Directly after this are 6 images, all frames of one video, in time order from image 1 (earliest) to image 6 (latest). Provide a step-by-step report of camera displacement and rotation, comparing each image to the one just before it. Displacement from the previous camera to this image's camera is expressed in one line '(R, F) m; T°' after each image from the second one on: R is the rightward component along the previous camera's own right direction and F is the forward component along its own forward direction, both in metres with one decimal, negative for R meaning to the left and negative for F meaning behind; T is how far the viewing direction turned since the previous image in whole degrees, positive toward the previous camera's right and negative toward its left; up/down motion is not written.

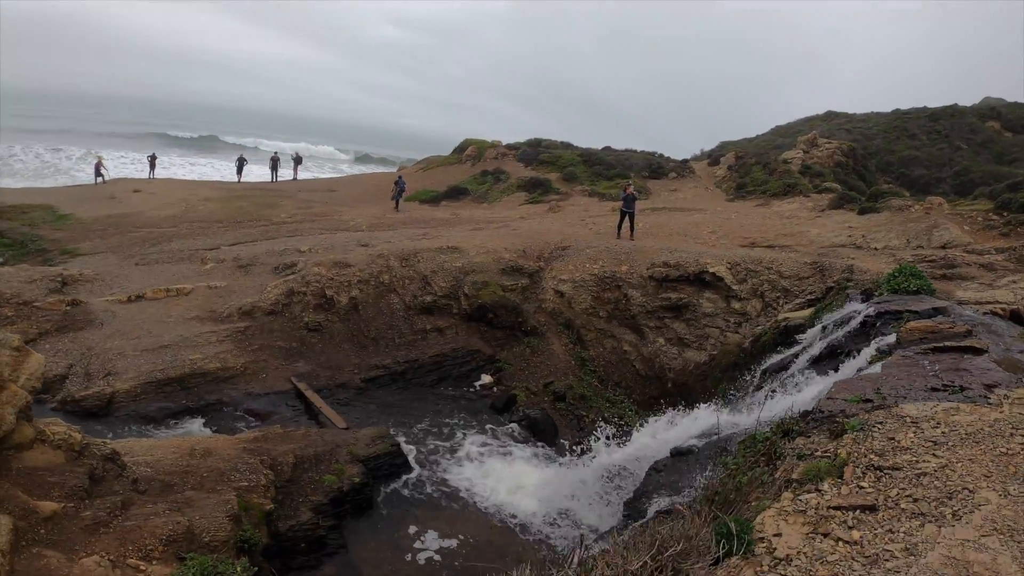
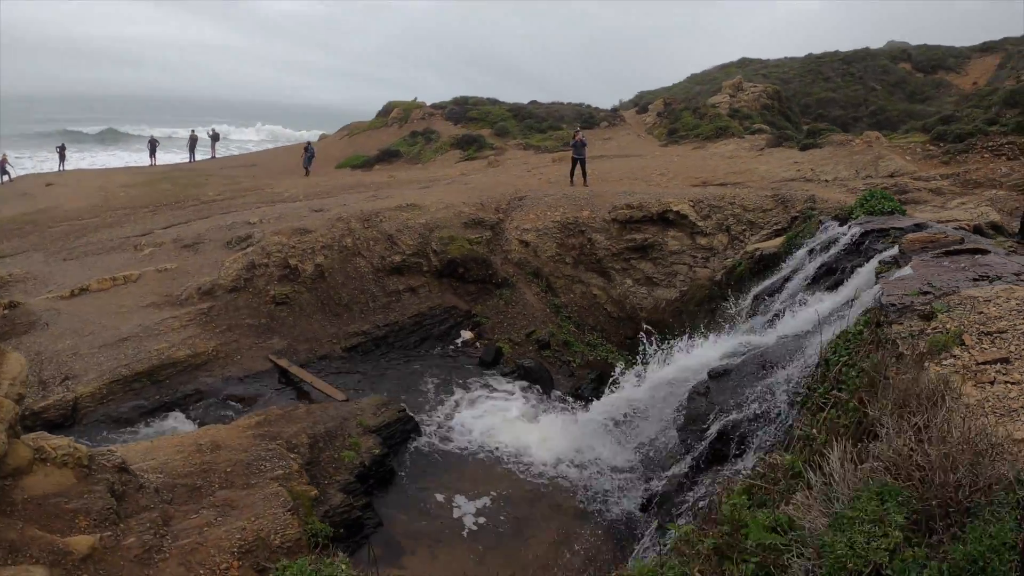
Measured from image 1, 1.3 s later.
(-1.8, +0.2) m; +16°
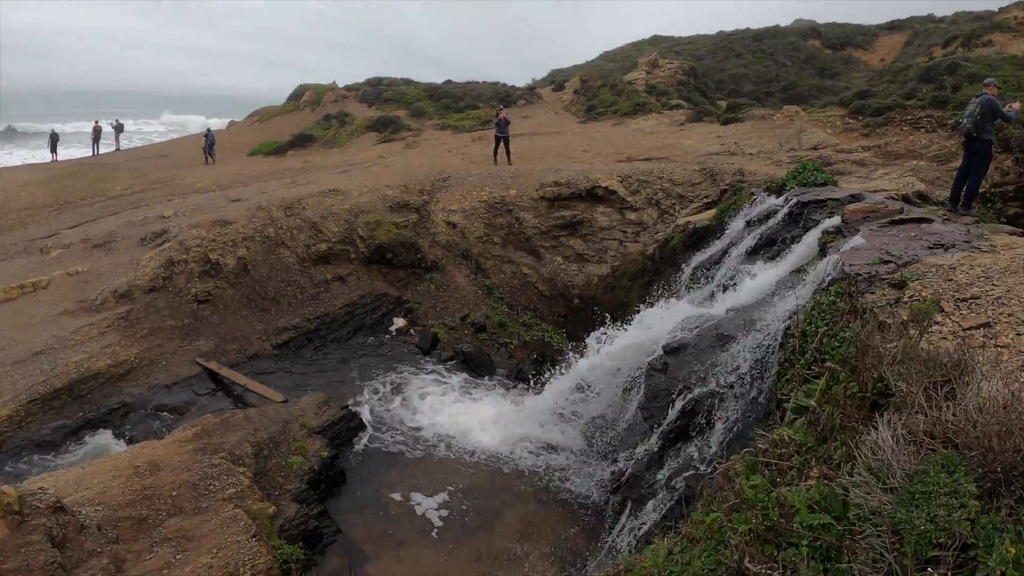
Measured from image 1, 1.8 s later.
(-0.7, +0.2) m; +10°
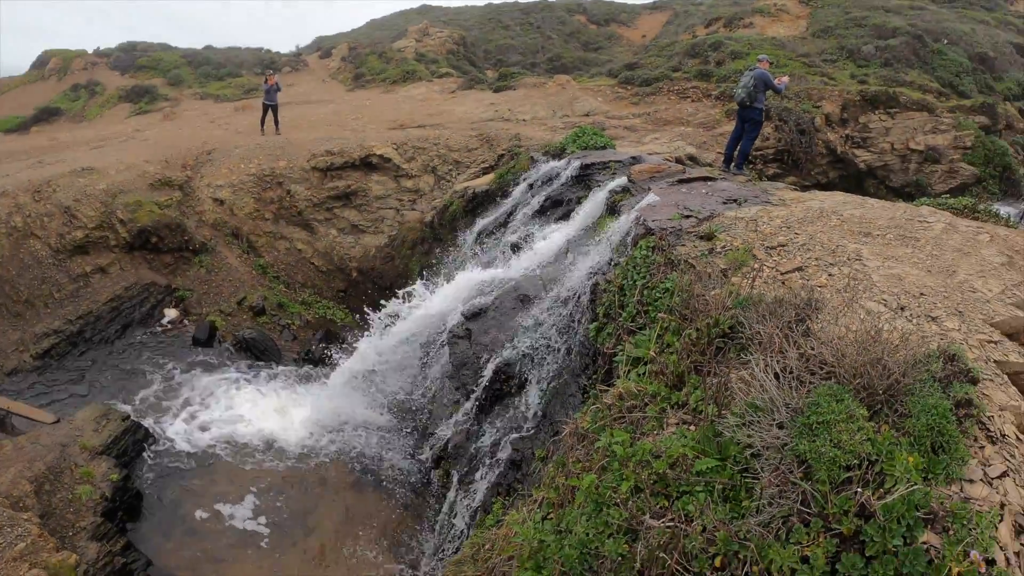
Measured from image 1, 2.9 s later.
(-0.6, +0.3) m; +17°
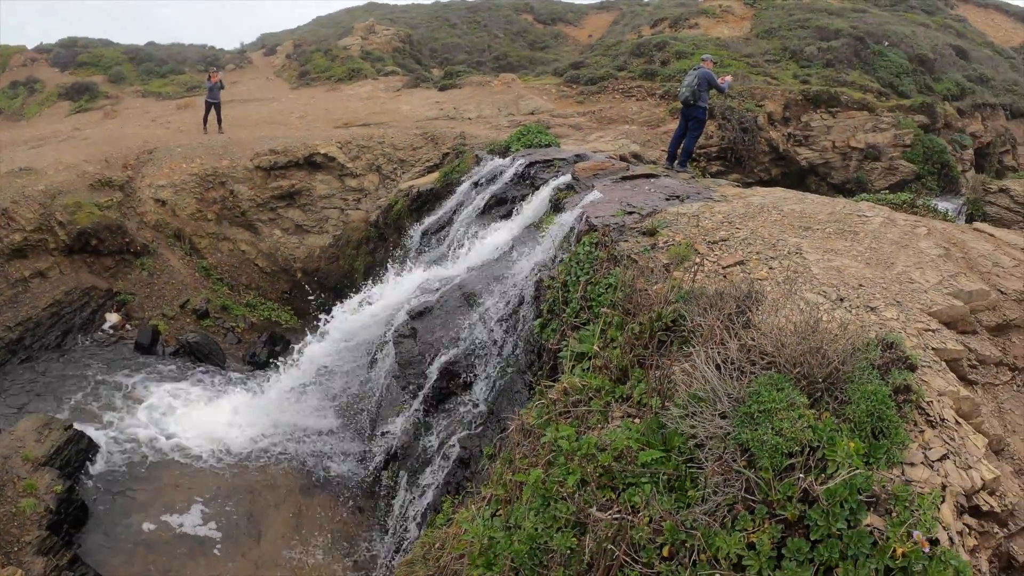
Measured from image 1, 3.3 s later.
(0.0, 0.0) m; +3°
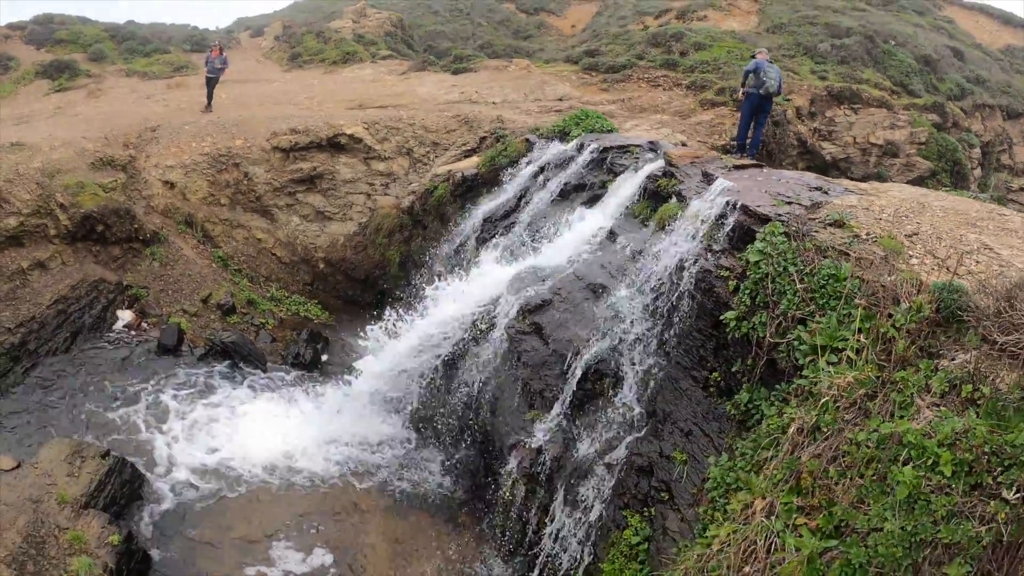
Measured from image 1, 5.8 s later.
(-2.0, +0.6) m; +10°
